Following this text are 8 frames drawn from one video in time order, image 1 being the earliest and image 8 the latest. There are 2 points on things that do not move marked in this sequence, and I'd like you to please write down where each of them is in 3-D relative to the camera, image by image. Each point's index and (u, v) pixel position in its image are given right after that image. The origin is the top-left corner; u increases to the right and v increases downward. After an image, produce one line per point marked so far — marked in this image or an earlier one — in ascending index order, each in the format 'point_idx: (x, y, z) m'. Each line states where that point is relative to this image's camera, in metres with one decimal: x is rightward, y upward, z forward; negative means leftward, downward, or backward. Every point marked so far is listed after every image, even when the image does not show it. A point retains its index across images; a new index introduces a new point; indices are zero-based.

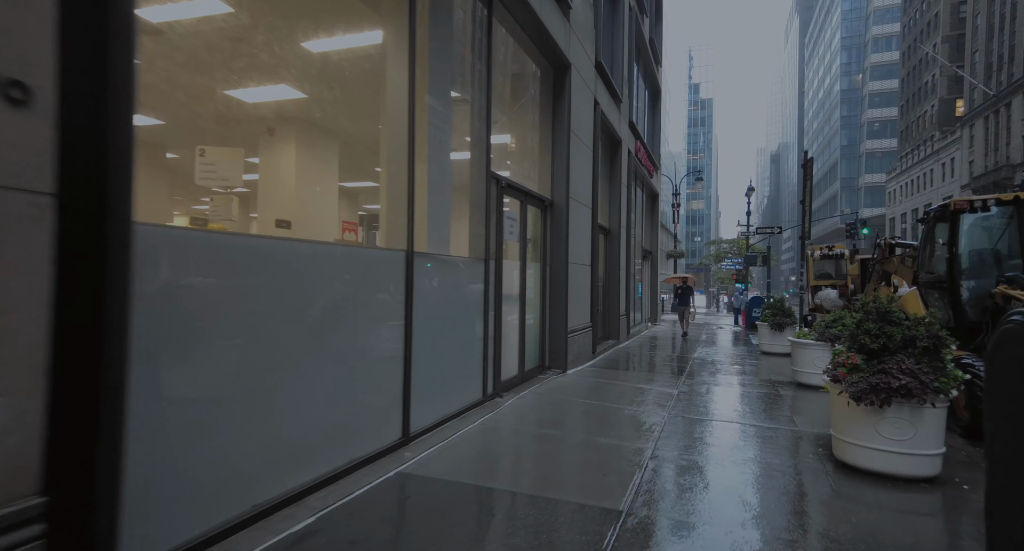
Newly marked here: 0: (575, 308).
0: (+1.2, -0.6, +10.4) m
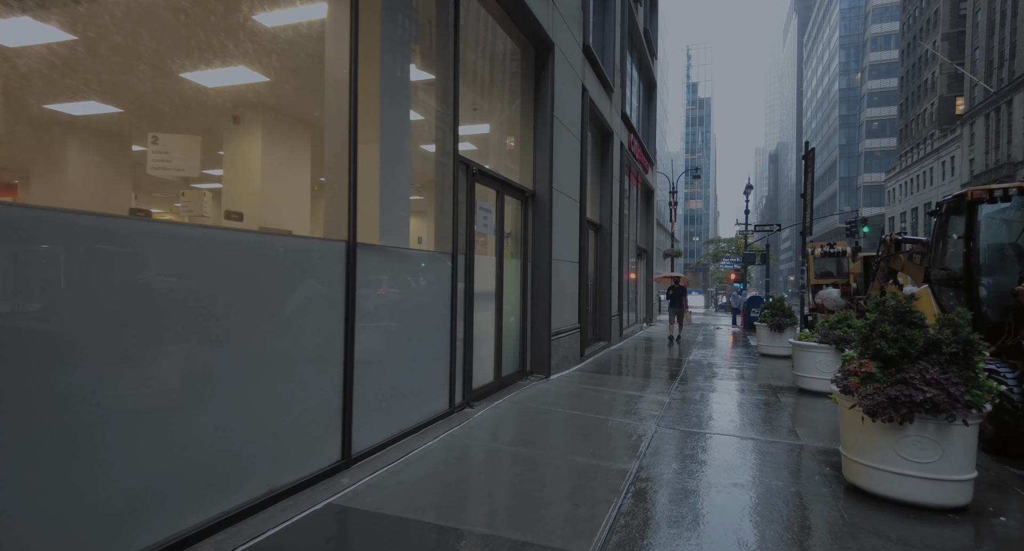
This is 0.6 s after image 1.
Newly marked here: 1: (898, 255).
0: (+0.8, -0.6, +9.7) m
1: (+7.9, +0.4, +11.5) m
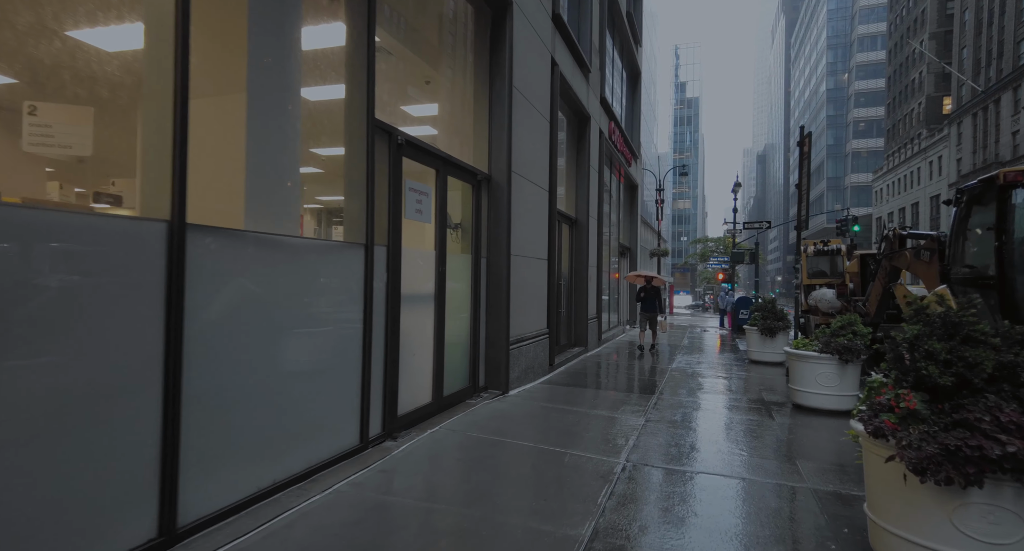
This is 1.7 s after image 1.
0: (+0.2, -0.5, +8.4) m
1: (+7.2, +0.4, +10.4) m
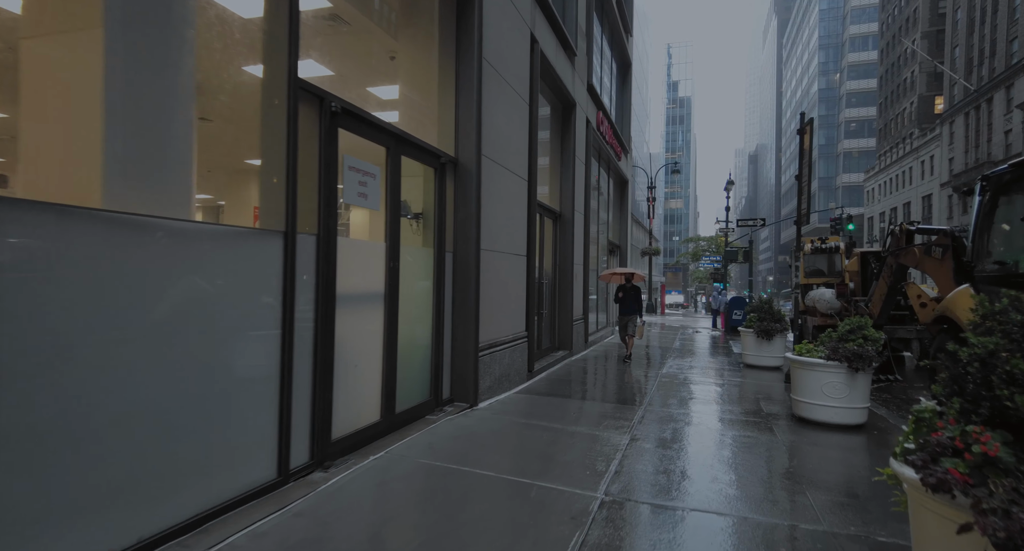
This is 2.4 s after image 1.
0: (-0.2, -0.5, +7.5) m
1: (+6.8, +0.5, +9.6) m
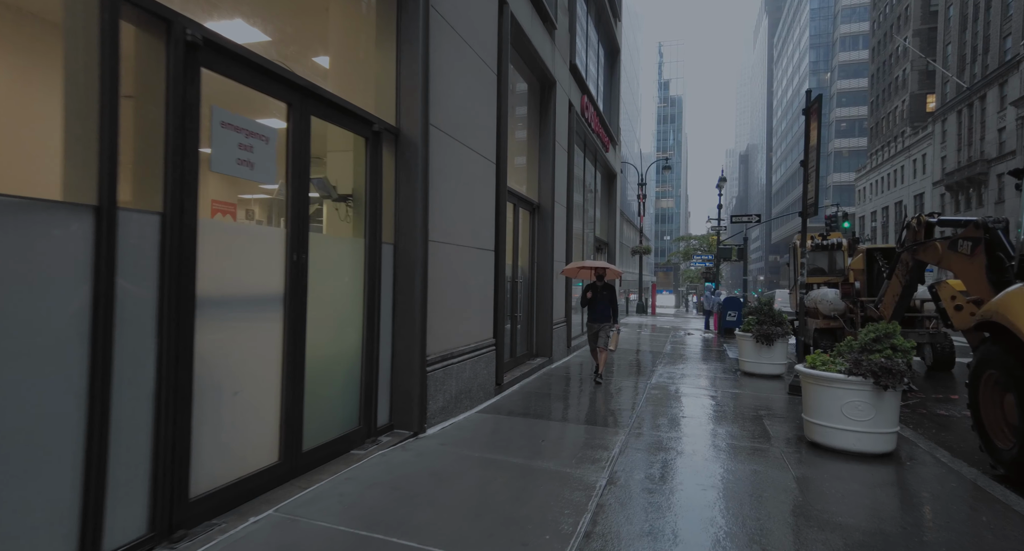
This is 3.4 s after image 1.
0: (-0.7, -0.5, +6.3) m
1: (+6.3, +0.5, +8.5) m
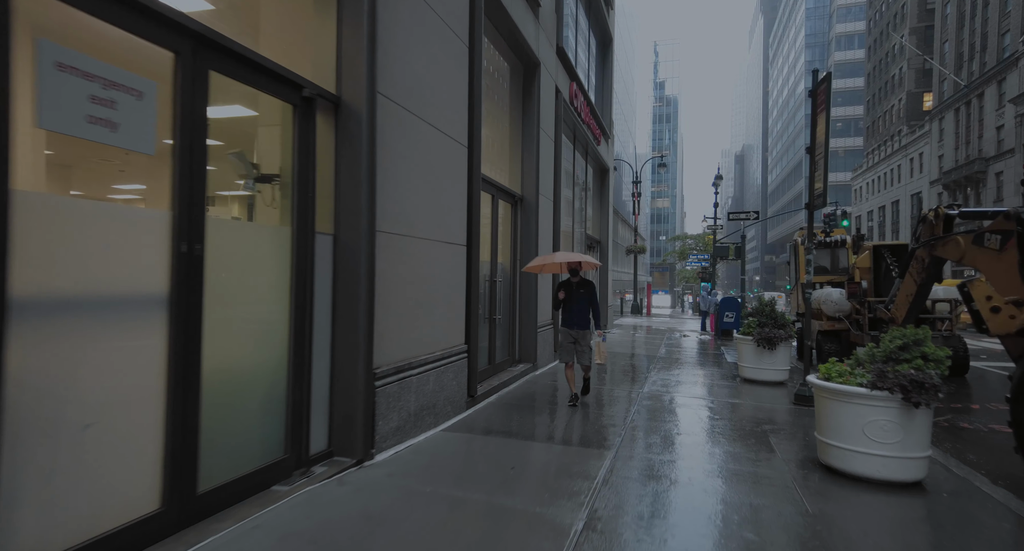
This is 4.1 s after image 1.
0: (-1.0, -0.5, +5.4) m
1: (+6.0, +0.5, +7.6) m
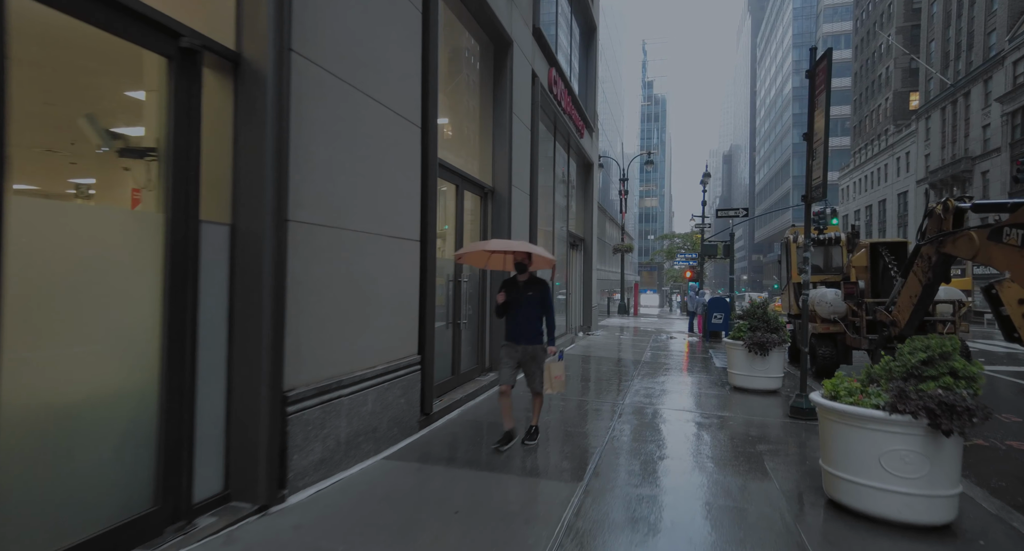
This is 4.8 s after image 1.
0: (-1.4, -0.5, +4.5) m
1: (+5.6, +0.5, +6.9) m
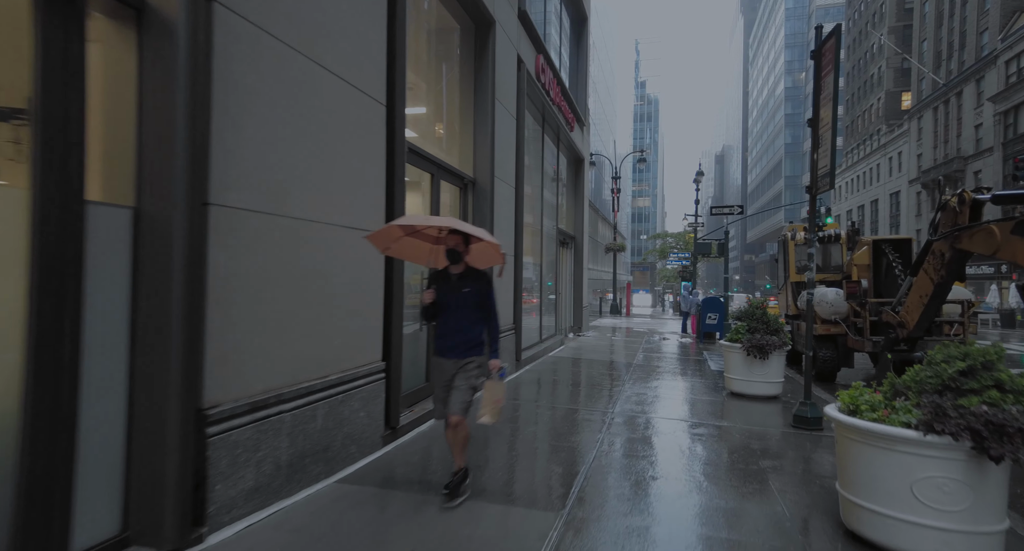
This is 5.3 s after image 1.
0: (-1.6, -0.4, +3.9) m
1: (+5.3, +0.6, +6.3) m
